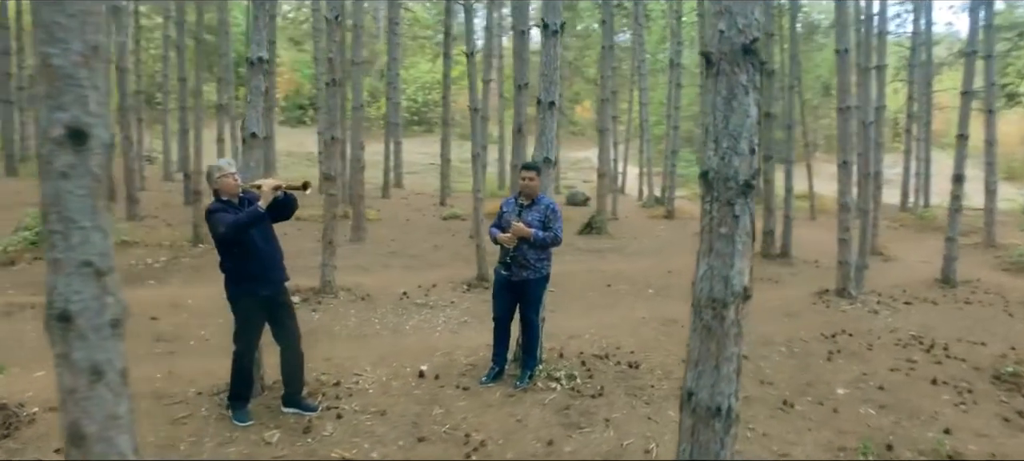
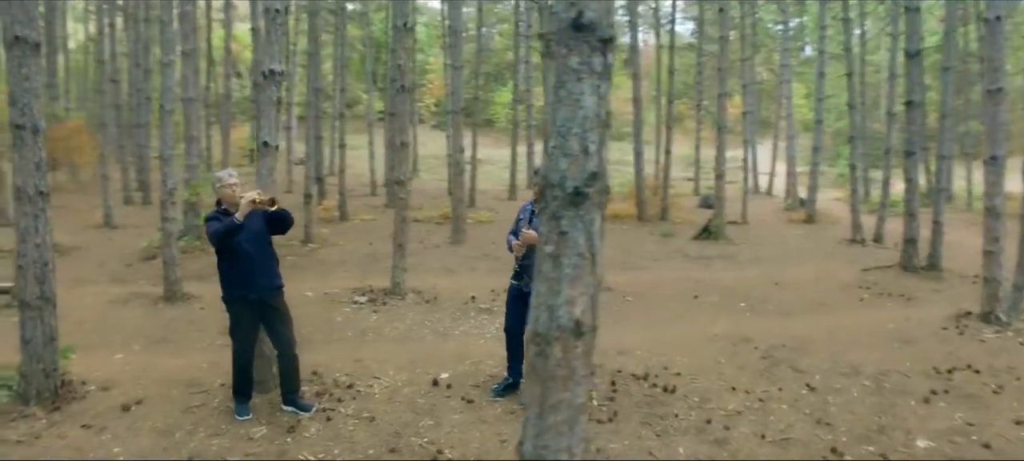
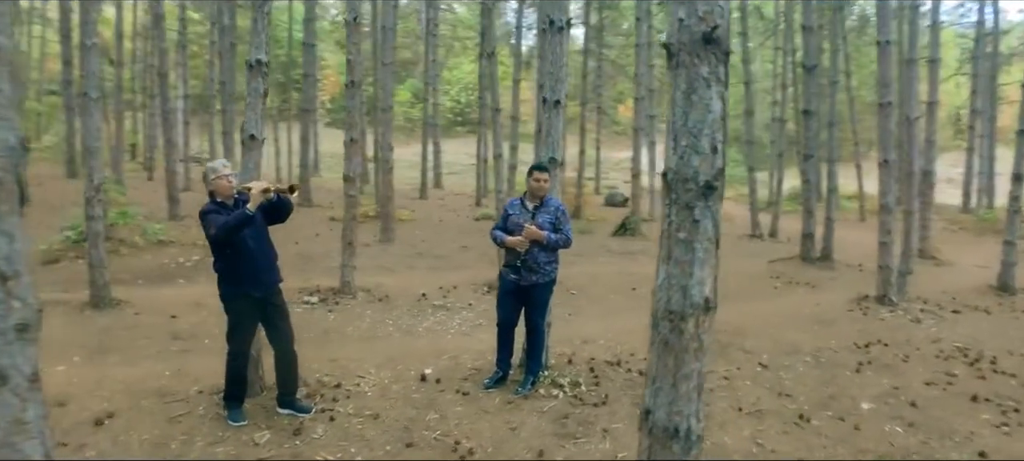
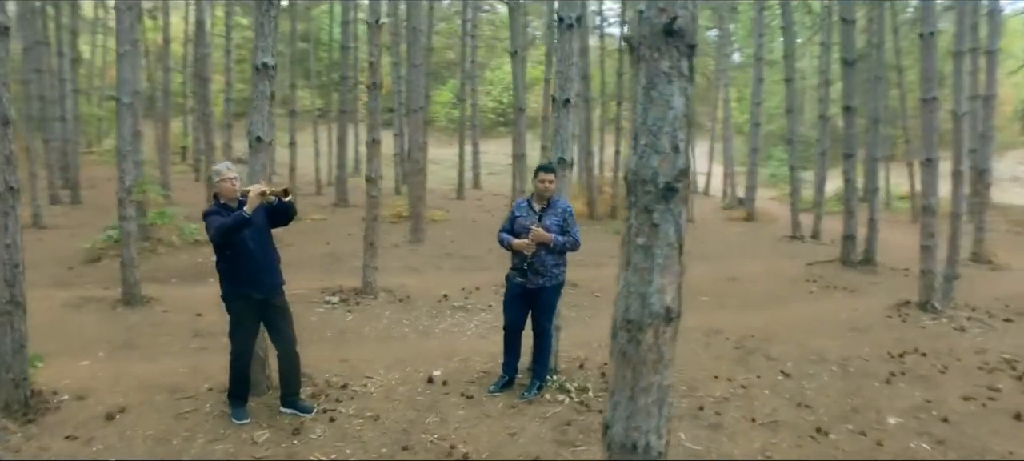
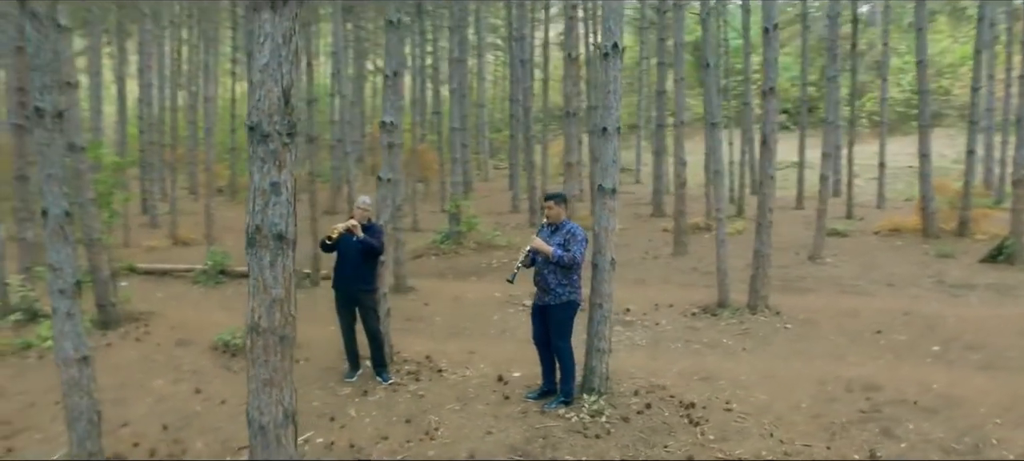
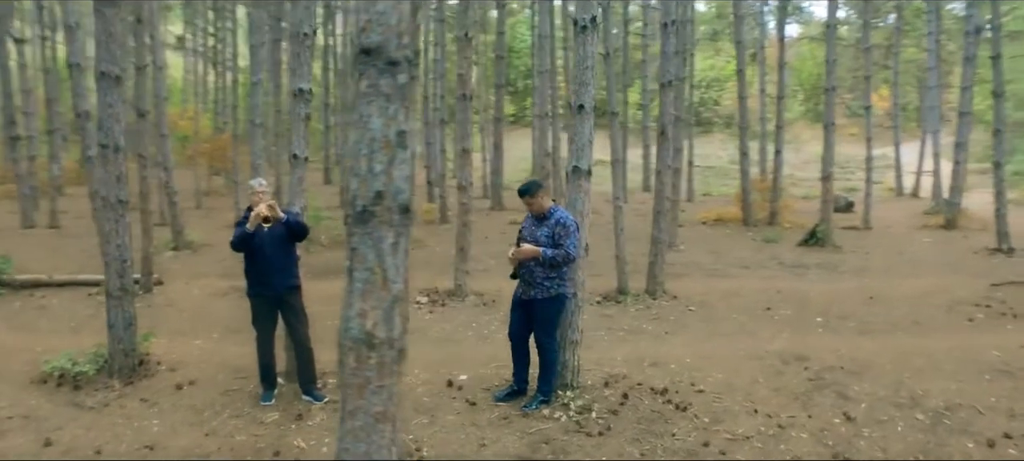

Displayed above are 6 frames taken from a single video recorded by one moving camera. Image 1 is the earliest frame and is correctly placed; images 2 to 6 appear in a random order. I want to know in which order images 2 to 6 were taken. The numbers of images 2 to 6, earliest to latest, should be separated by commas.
3, 4, 2, 6, 5
